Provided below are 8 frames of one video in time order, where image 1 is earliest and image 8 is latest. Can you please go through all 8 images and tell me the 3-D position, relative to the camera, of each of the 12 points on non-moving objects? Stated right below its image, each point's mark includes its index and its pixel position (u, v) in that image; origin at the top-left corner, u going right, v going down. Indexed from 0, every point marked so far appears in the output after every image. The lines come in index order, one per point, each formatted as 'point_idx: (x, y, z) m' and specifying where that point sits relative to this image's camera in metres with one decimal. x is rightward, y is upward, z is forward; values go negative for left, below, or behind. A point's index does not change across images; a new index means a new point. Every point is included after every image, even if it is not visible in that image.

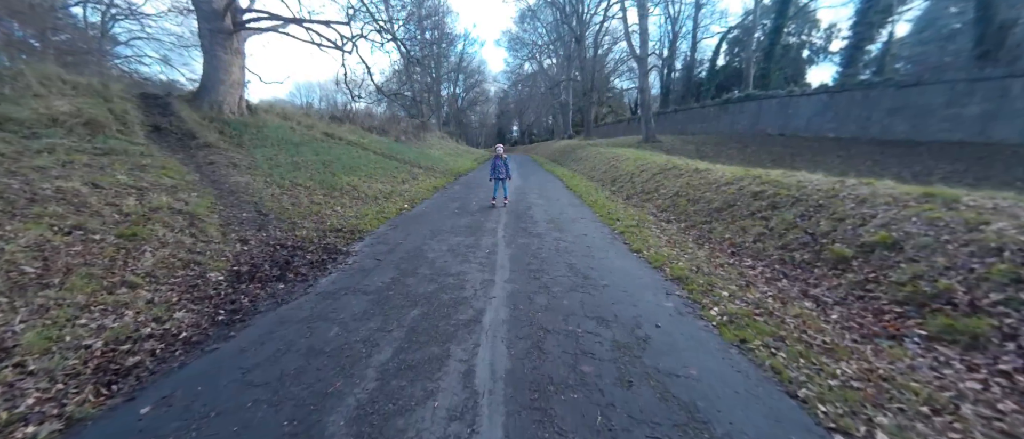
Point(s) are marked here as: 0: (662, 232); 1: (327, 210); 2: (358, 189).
0: (+3.3, -0.3, +8.0) m
1: (-4.9, +0.3, +9.5) m
2: (-5.4, +1.1, +12.4) m
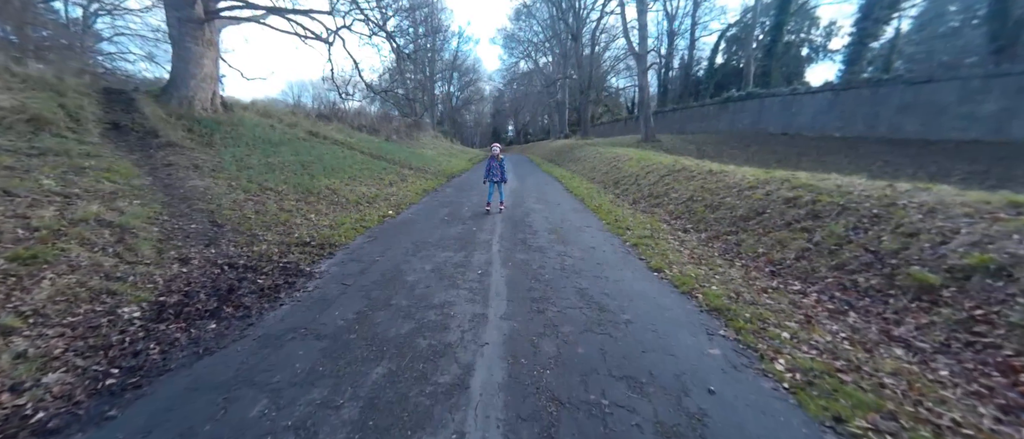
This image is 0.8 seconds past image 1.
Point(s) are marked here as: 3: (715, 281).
0: (+3.3, -0.5, +7.0) m
1: (-5.0, 0.0, +8.3) m
2: (-5.5, +0.8, +11.2) m
3: (+2.9, -0.9, +5.2) m
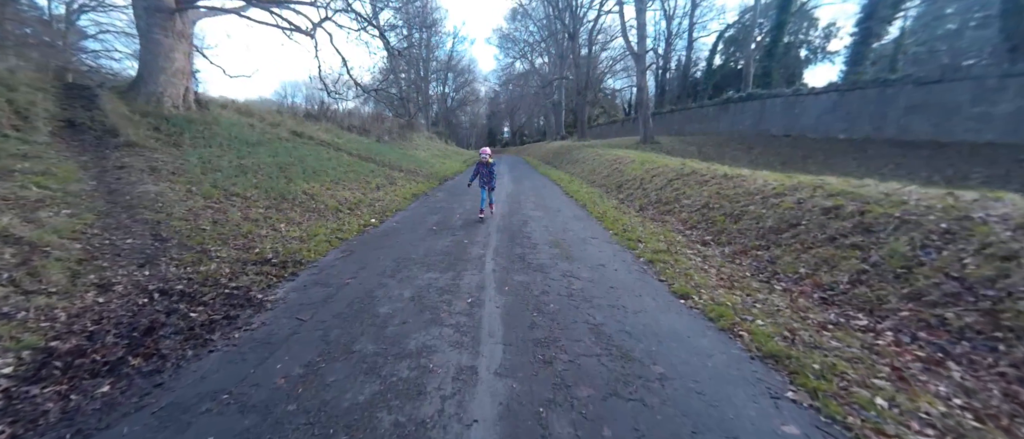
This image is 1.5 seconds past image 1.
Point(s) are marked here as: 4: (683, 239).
0: (+3.2, -0.7, +6.0) m
1: (-5.1, -0.2, +7.3) m
2: (-5.6, +0.6, +10.2) m
3: (+2.9, -1.1, +4.2) m
4: (+3.5, -0.4, +7.3) m
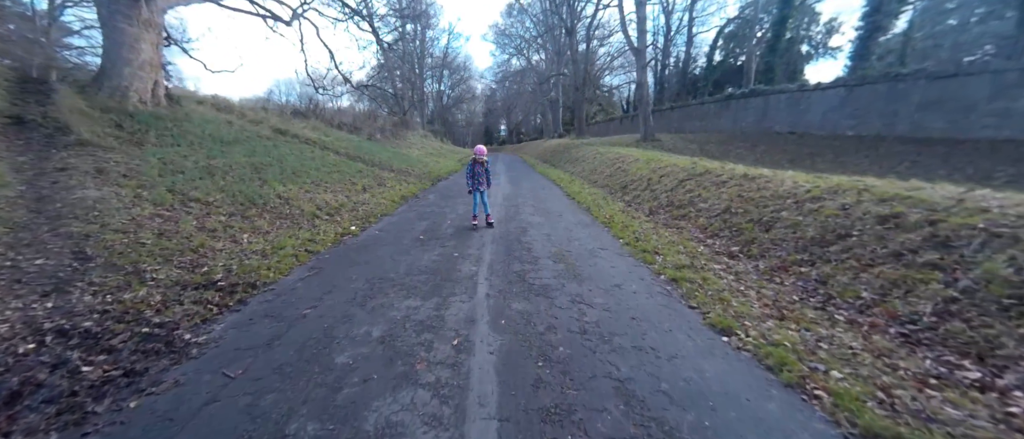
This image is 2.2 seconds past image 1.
0: (+3.2, -0.9, +5.1) m
1: (-5.1, -0.4, +6.3) m
2: (-5.7, +0.4, +9.2) m
3: (+2.9, -1.3, +3.3) m
4: (+3.5, -0.6, +6.4) m
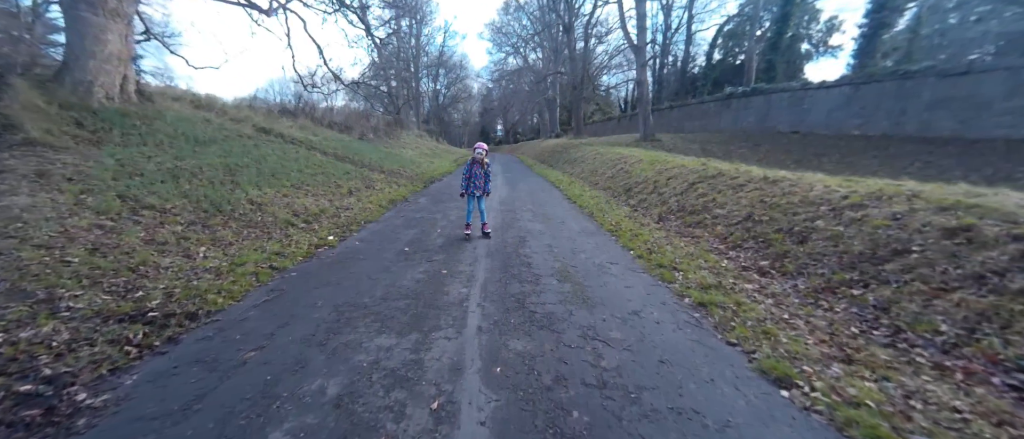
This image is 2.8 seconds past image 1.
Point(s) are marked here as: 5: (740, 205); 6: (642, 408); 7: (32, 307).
0: (+3.1, -1.0, +4.3) m
1: (-5.2, -0.5, +5.4) m
2: (-5.7, +0.3, +8.3) m
3: (+2.9, -1.4, +2.5) m
4: (+3.4, -0.7, +5.6) m
5: (+4.7, +0.3, +7.4) m
6: (+1.0, -1.4, +2.6) m
7: (-5.1, -0.9, +3.8) m
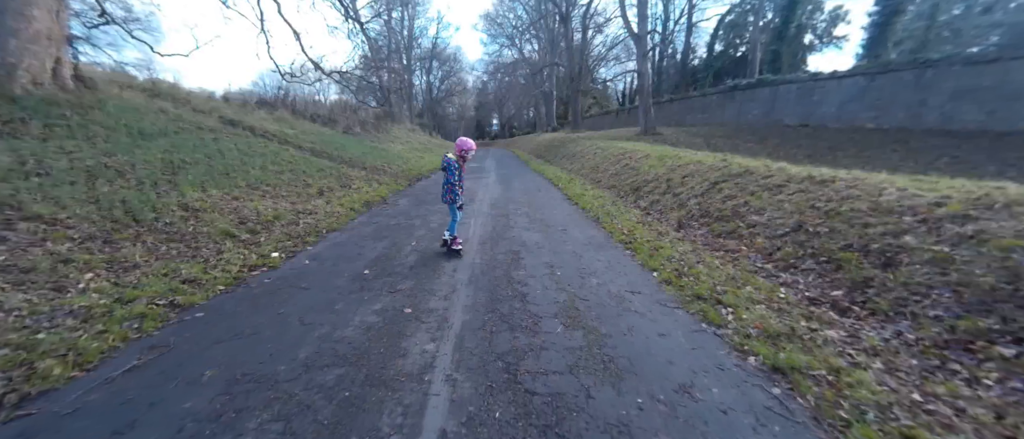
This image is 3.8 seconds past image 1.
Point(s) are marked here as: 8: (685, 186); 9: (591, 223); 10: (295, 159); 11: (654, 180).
0: (+3.0, -1.2, +2.9) m
1: (-5.3, -0.8, +3.9) m
2: (-5.9, +0.1, +6.8) m
3: (+2.8, -1.7, +1.1) m
4: (+3.3, -0.9, +4.2) m
5: (+4.6, +0.1, +6.0) m
6: (+0.9, -1.6, +1.2) m
7: (-5.2, -1.2, +2.3) m
8: (+4.5, +0.9, +9.2) m
9: (+1.8, -0.1, +7.9) m
10: (-8.1, +2.3, +13.5) m
11: (+4.3, +1.2, +10.9) m
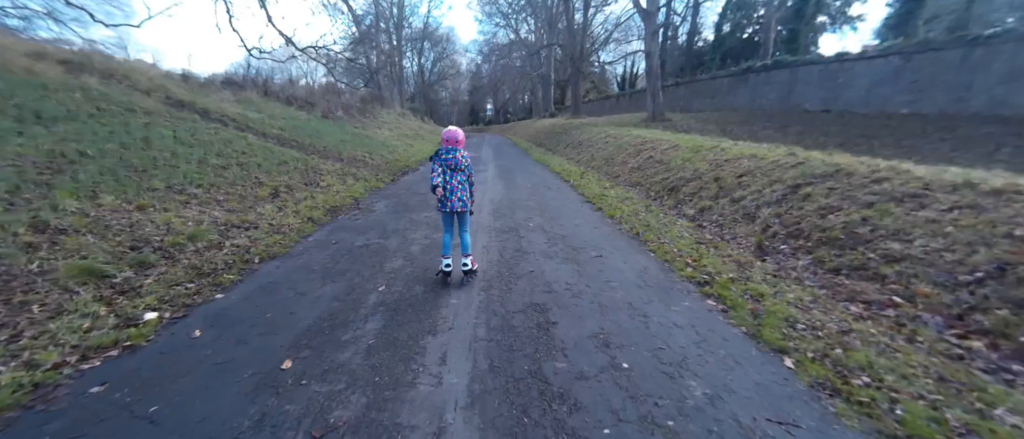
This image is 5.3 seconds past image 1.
0: (+3.3, -1.7, +0.8) m
1: (-5.0, -1.2, +1.7) m
2: (-5.7, -0.3, +4.5) m
3: (+3.1, -2.2, -1.0) m
4: (+3.6, -1.3, +2.1) m
5: (+4.8, -0.2, +3.9) m
6: (+1.2, -2.1, -0.8) m
7: (-4.9, -1.7, +0.1) m
8: (+4.7, +0.7, +7.1) m
9: (+2.0, -0.4, +5.7) m
10: (-8.0, +2.2, +11.1) m
11: (+4.5, +1.0, +8.8) m
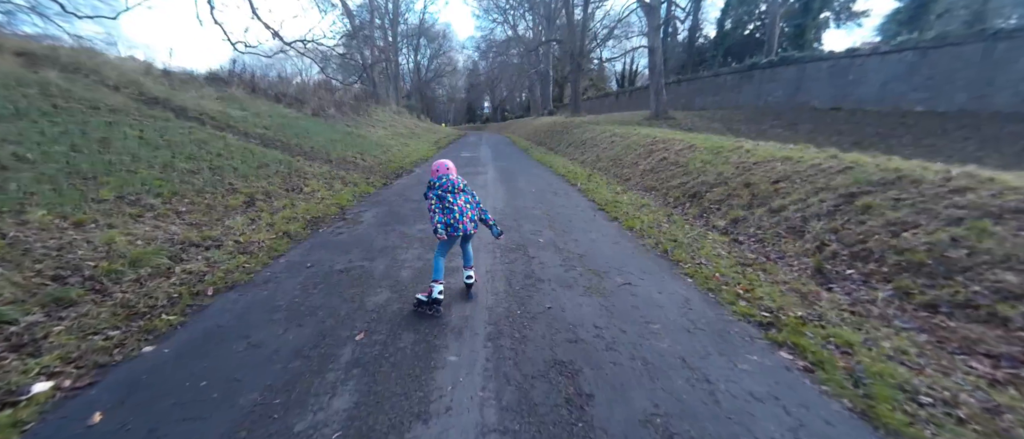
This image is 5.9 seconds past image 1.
0: (+3.5, -2.0, -0.1) m
1: (-4.9, -1.5, +0.7) m
2: (-5.5, -0.5, +3.6) m
3: (+3.3, -2.5, -1.8) m
4: (+3.7, -1.6, +1.2) m
5: (+5.0, -0.4, +3.0) m
6: (+1.4, -2.4, -1.7) m
7: (-4.7, -1.9, -0.8) m
8: (+4.8, +0.5, +6.2) m
9: (+2.1, -0.6, +4.8) m
10: (-7.9, +2.0, +10.2) m
11: (+4.6, +0.8, +7.9) m
